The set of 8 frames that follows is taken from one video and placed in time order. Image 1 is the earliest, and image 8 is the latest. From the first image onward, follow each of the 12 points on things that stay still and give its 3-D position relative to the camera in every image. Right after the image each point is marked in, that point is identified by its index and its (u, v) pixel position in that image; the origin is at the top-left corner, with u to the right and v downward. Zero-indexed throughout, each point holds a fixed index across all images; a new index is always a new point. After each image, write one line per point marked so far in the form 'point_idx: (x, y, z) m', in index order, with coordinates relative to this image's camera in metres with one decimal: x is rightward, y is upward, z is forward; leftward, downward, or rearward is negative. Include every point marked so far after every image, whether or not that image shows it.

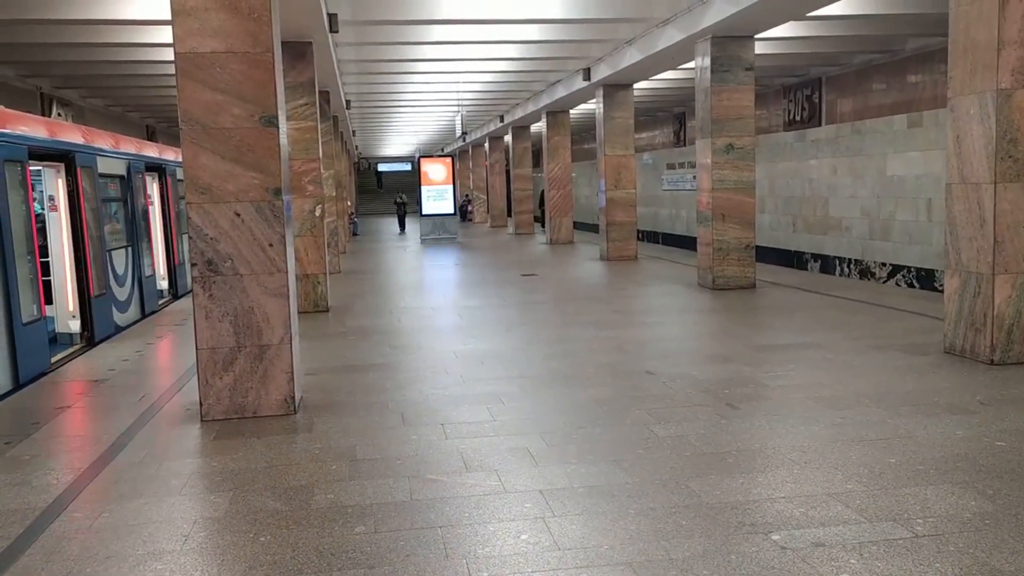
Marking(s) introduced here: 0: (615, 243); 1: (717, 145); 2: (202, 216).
0: (+2.2, +0.9, +18.6) m
1: (+2.9, +2.0, +12.4) m
2: (-2.1, +0.5, +6.1) m
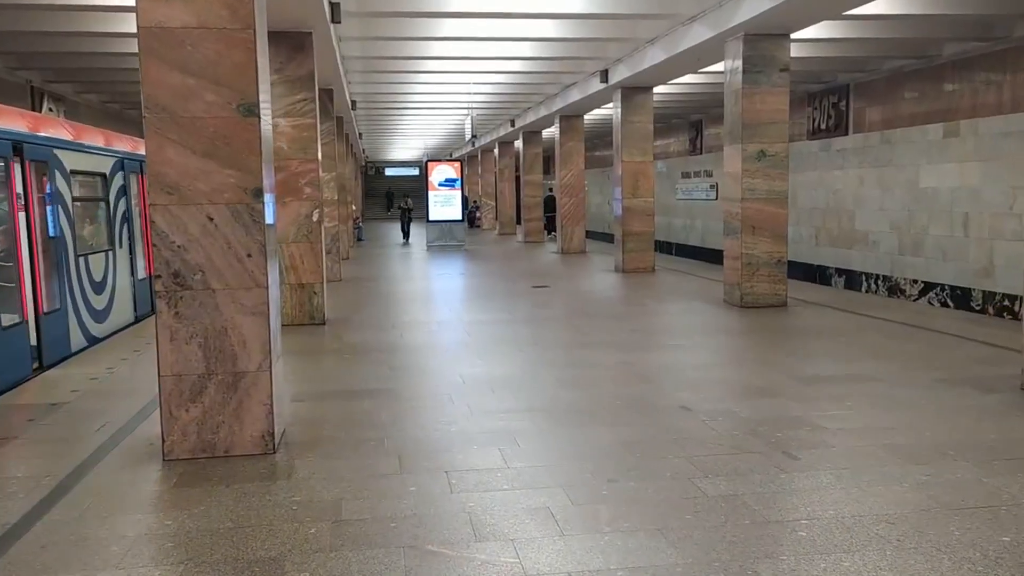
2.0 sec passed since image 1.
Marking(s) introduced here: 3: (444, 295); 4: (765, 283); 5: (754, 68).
0: (+2.4, +0.7, +17.7) m
1: (+3.1, +1.8, +11.5) m
2: (-2.0, +0.4, +5.2) m
3: (-1.1, -0.1, +14.1) m
4: (+3.4, +0.1, +11.7) m
5: (+3.1, +2.8, +11.4) m
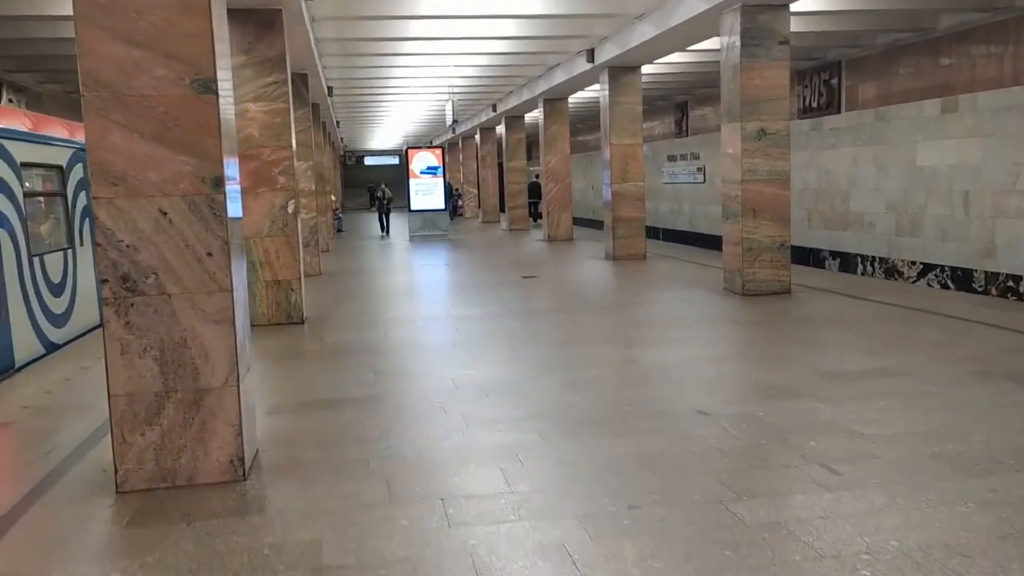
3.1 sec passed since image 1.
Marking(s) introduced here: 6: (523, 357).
0: (+2.1, +0.9, +17.1) m
1: (+2.9, +1.9, +10.9) m
2: (-2.0, +0.4, +4.5) m
3: (-1.3, 0.0, +13.5) m
4: (+3.2, +0.2, +11.2) m
5: (+2.9, +3.0, +10.8) m
6: (+0.1, -0.6, +7.9) m
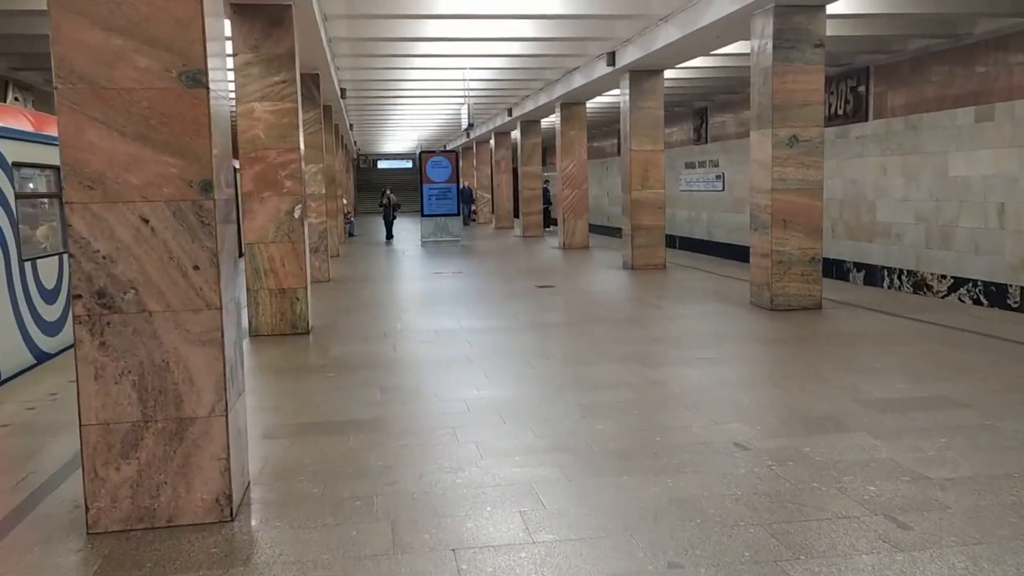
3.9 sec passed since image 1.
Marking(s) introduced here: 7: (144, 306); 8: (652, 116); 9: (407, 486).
0: (+2.4, +0.7, +16.5) m
1: (+3.1, +1.8, +10.3) m
2: (-1.9, +0.3, +4.0) m
3: (-1.1, -0.1, +13.0) m
4: (+3.4, +0.1, +10.6) m
5: (+3.2, +2.8, +10.2) m
6: (+0.2, -0.7, +7.4) m
7: (-1.7, -0.1, +4.1) m
8: (+2.6, +3.1, +16.2) m
9: (-0.6, -1.0, +4.7) m
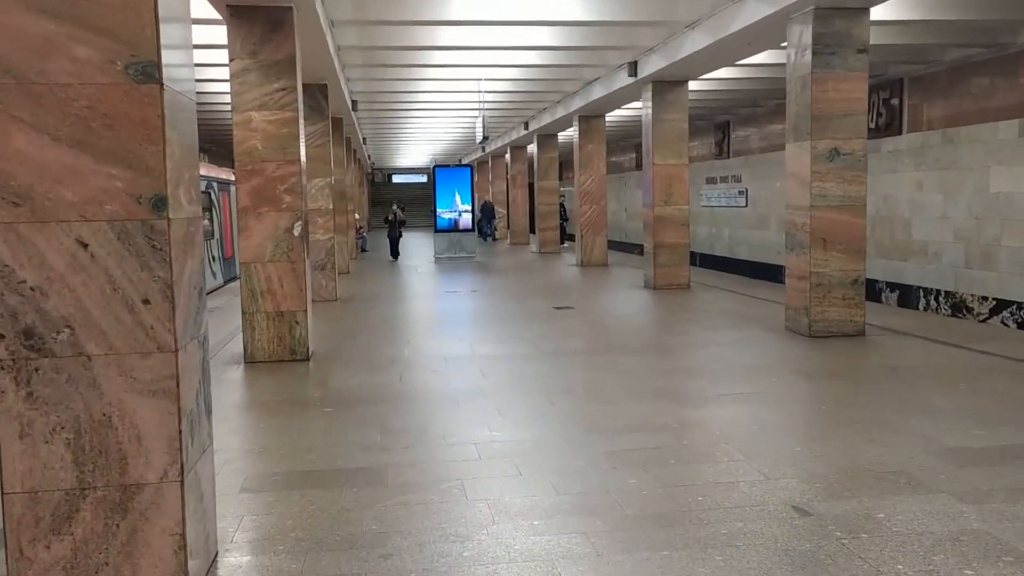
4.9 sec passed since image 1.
0: (+2.7, +0.3, +15.7) m
1: (+3.3, +1.5, +9.5) m
2: (-1.8, +0.1, +3.3) m
3: (-0.8, -0.4, +12.2) m
4: (+3.6, -0.2, +9.8) m
5: (+3.3, +2.5, +9.4) m
6: (+0.4, -0.9, +6.6) m
7: (-1.6, -0.2, +3.3) m
8: (+2.8, +2.8, +15.5) m
9: (-0.5, -1.2, +3.9) m
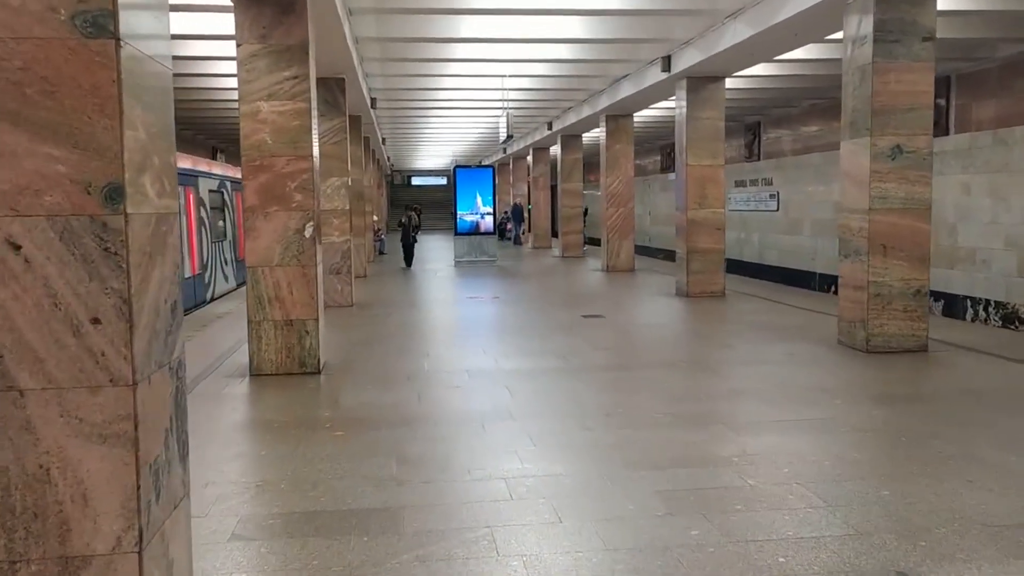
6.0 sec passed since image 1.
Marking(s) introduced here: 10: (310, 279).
0: (+3.1, +0.2, +14.9) m
1: (+3.6, +1.4, +8.7) m
2: (-1.7, +0.1, +2.5) m
3: (-0.5, -0.5, +11.5) m
4: (+3.9, -0.3, +8.9) m
5: (+3.6, +2.4, +8.6) m
6: (+0.6, -1.0, +5.8) m
7: (-1.5, -0.3, +2.6) m
8: (+3.3, +2.7, +14.6) m
9: (-0.3, -1.3, +3.1) m
10: (-1.9, +0.1, +8.4) m
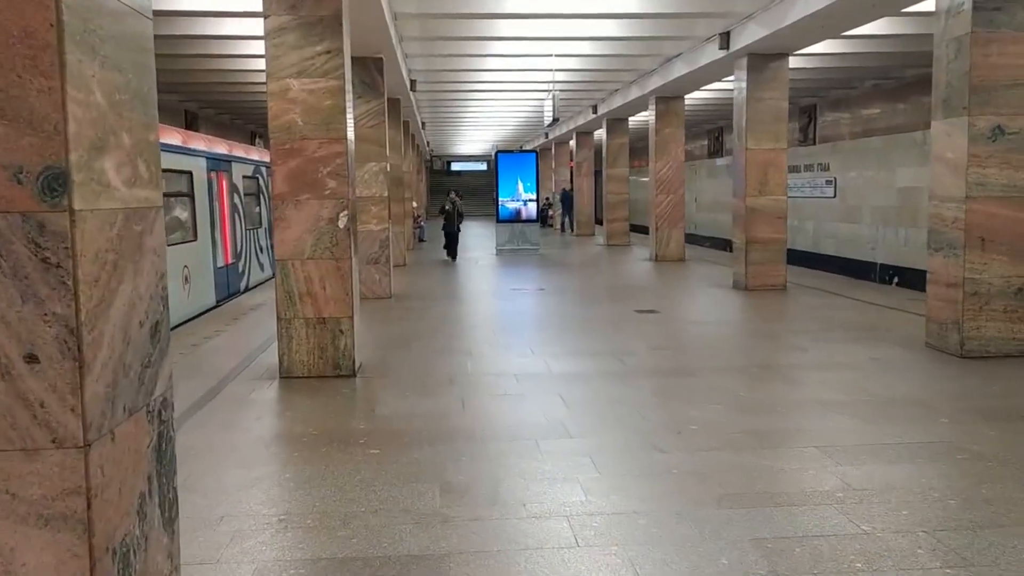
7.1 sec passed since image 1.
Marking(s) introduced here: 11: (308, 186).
0: (+3.9, +0.3, +14.0) m
1: (+4.1, +1.4, +7.7) m
2: (-1.5, 0.0, +1.8) m
3: (+0.1, -0.4, +10.7) m
4: (+4.4, -0.3, +8.0) m
5: (+4.1, +2.5, +7.6) m
6: (+0.9, -1.0, +5.0) m
7: (-1.3, -0.3, +1.9) m
8: (+4.0, +2.8, +13.7) m
9: (-0.1, -1.3, +2.4) m
10: (-1.5, +0.1, +7.7) m
11: (-1.7, +0.9, +7.6) m
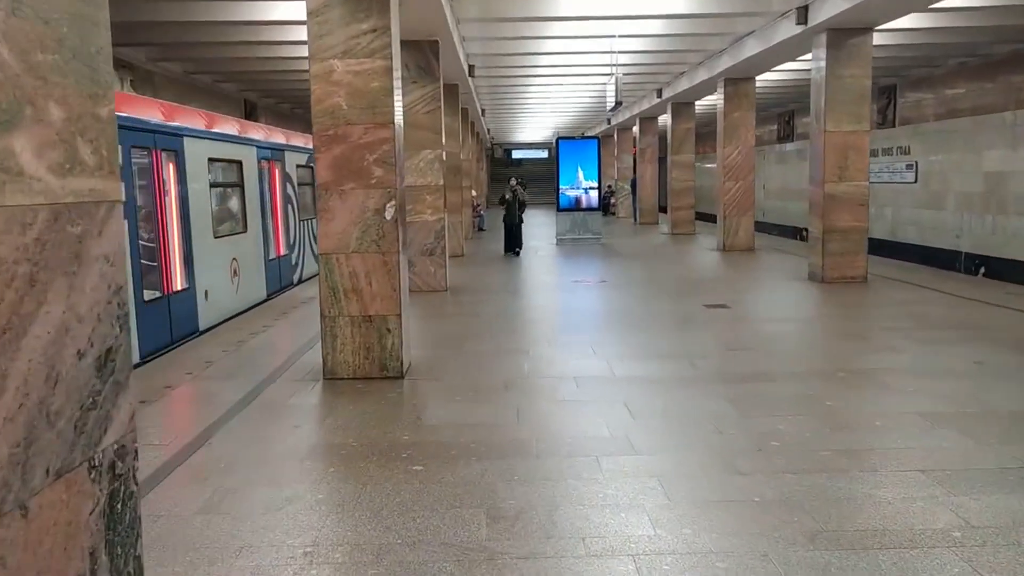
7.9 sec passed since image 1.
0: (+4.8, +0.4, +13.1) m
1: (+4.6, +1.4, +6.8) m
2: (-1.4, 0.0, +1.3) m
3: (+0.8, -0.4, +10.1) m
4: (+4.9, -0.3, +7.1) m
5: (+4.6, +2.5, +6.7) m
6: (+1.2, -1.0, +4.3) m
7: (-1.2, -0.4, +1.4) m
8: (+4.9, +2.9, +12.7) m
9: (0.0, -1.3, +1.8) m
10: (-1.0, +0.2, +7.2) m
11: (-1.3, +0.9, +7.1) m
